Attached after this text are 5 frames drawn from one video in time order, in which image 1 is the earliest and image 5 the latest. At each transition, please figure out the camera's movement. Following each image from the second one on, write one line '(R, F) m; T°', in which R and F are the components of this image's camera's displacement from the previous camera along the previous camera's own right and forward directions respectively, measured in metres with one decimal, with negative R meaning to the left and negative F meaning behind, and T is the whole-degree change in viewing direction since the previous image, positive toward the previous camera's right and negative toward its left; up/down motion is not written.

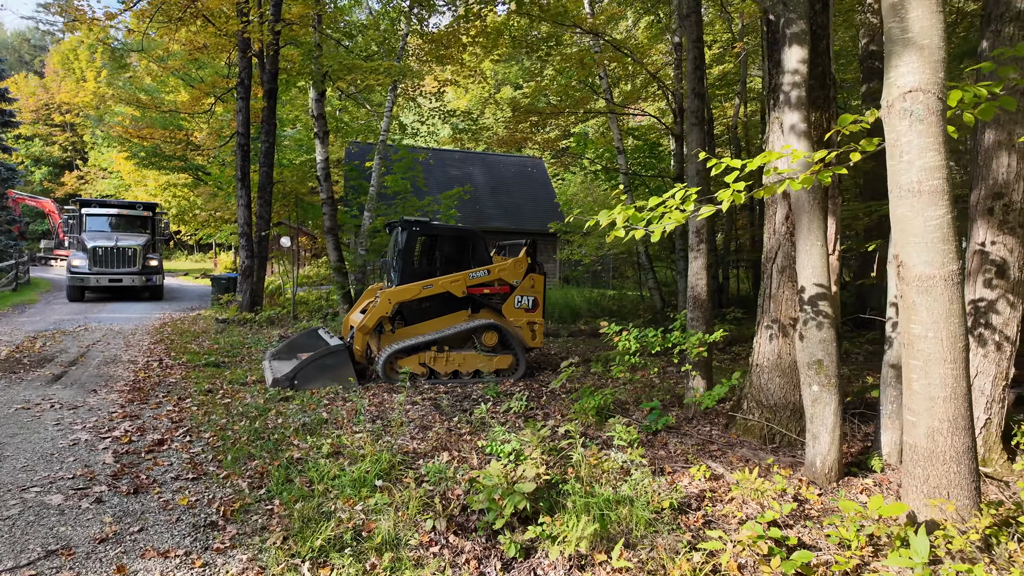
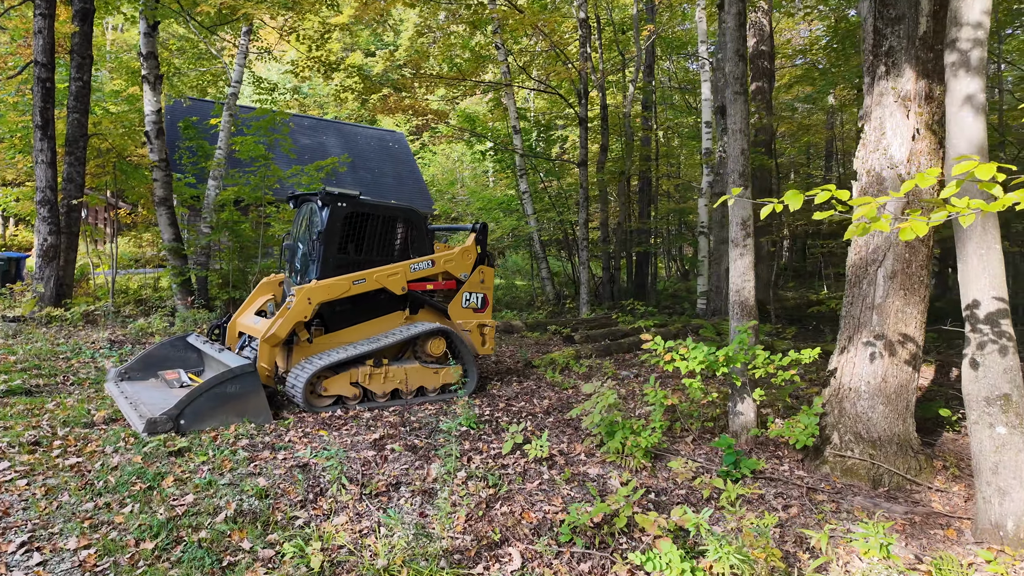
(-1.2, +1.5) m; +16°
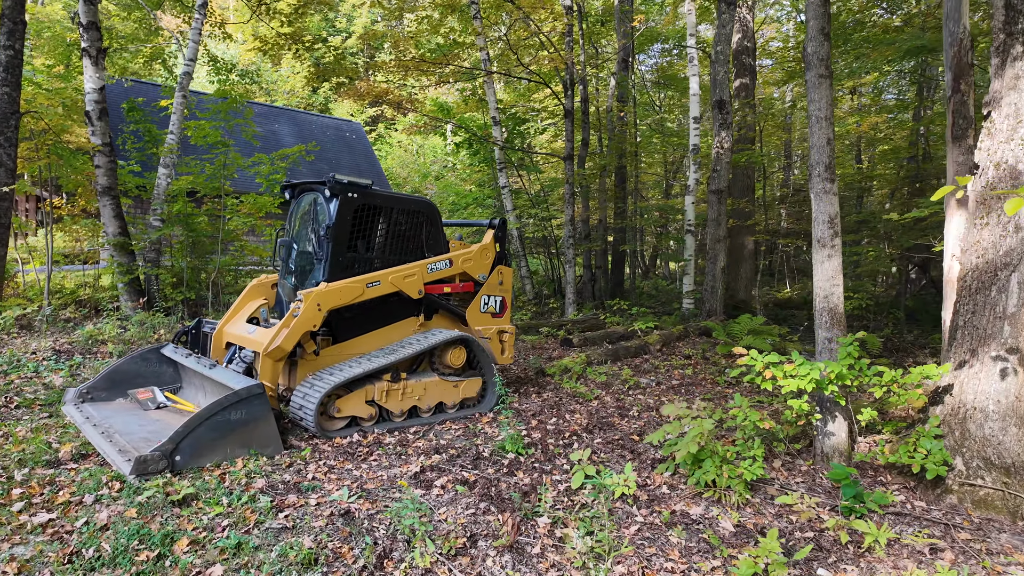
(-0.7, +0.6) m; +5°
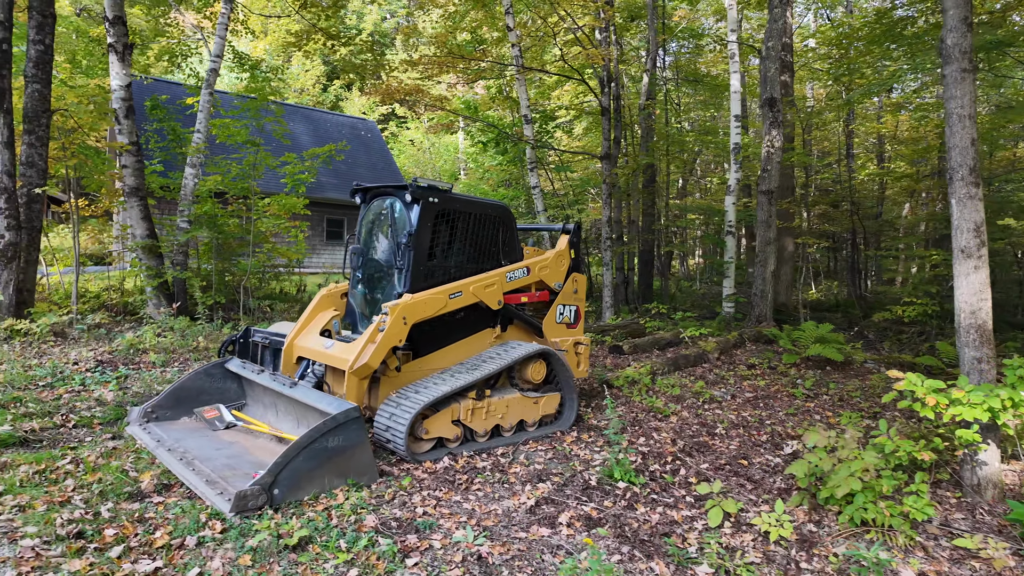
(-0.7, +0.3) m; 0°
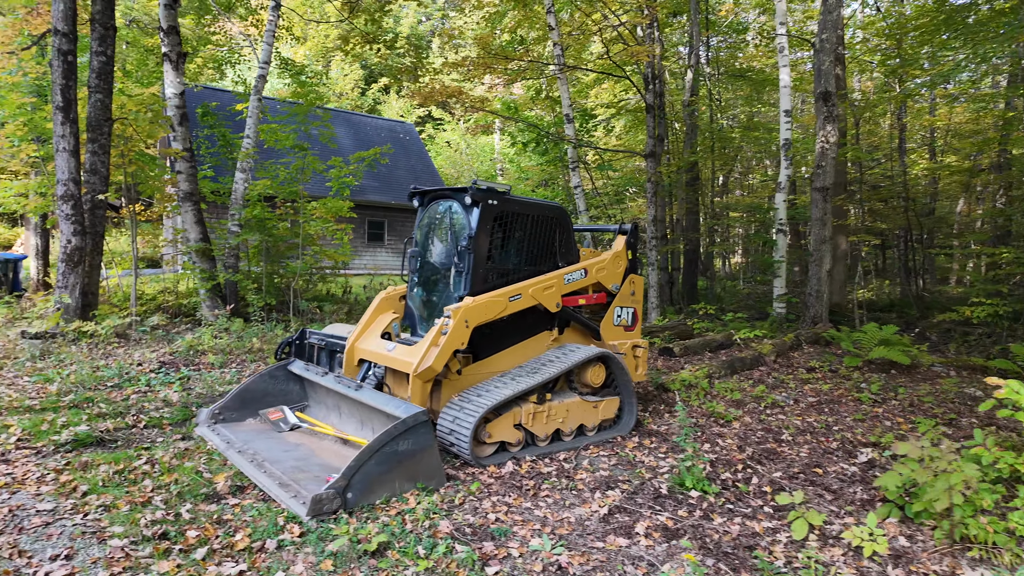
(-0.2, +0.1) m; -3°
